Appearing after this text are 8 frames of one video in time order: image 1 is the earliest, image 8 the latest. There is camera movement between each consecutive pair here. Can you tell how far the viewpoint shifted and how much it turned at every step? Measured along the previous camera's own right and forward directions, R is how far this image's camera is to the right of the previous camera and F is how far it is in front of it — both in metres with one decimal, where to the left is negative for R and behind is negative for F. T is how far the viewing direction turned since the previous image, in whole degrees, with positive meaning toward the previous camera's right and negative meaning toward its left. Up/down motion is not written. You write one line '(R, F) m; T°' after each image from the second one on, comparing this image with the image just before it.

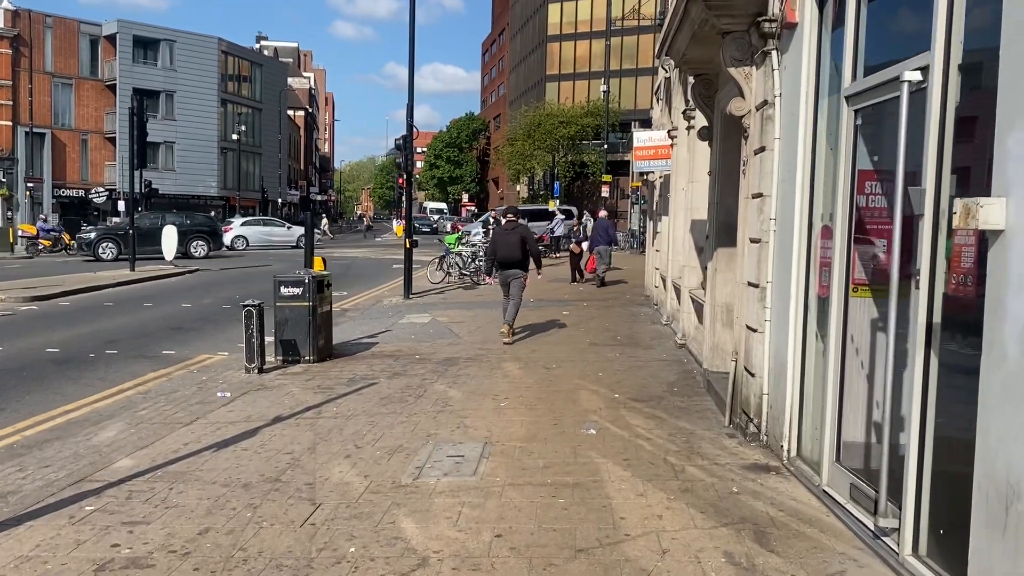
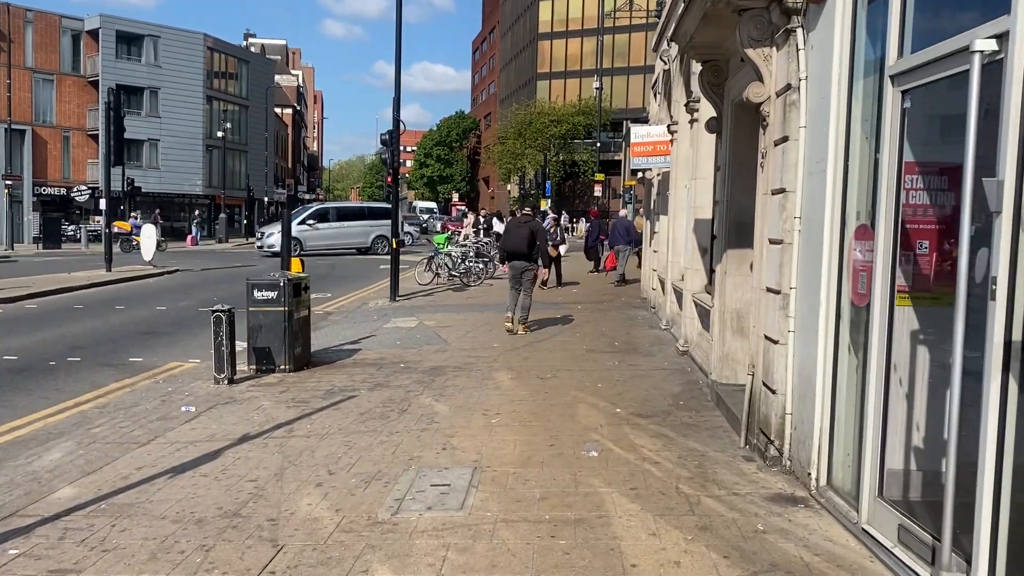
(0.0, +0.7) m; +1°
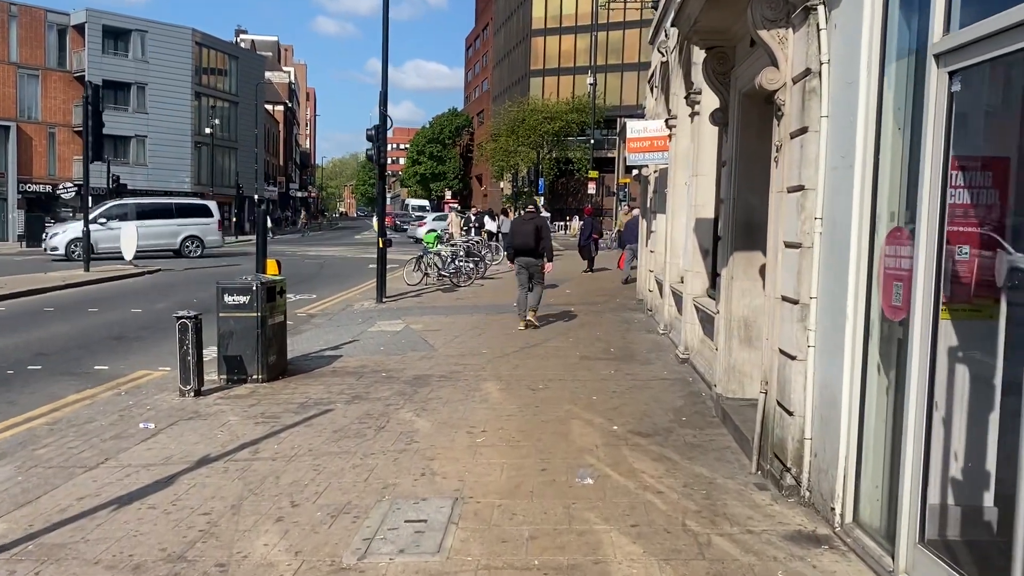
(0.0, +0.6) m; 0°
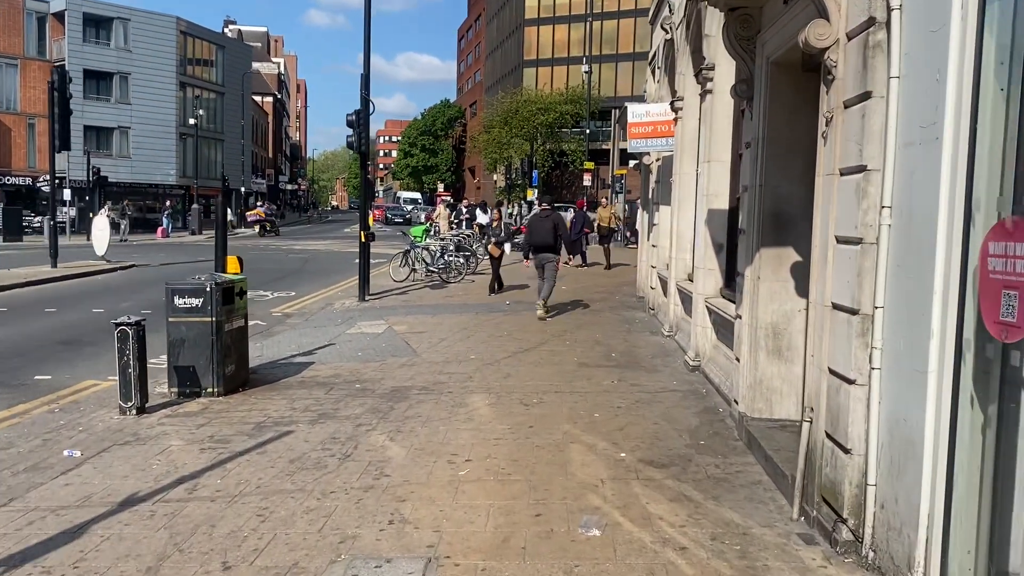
(0.0, +1.0) m; 0°
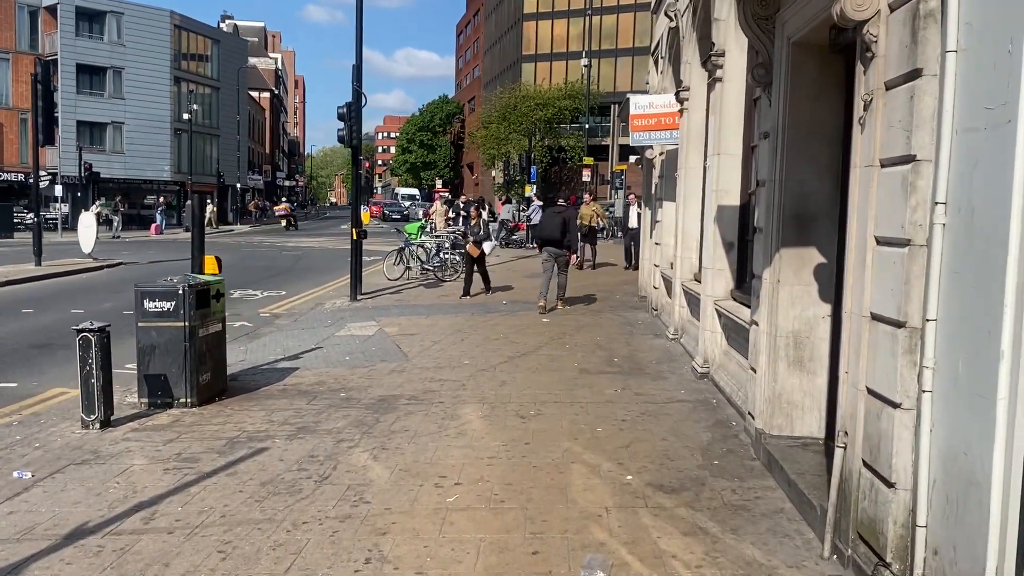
(0.0, +0.5) m; 0°
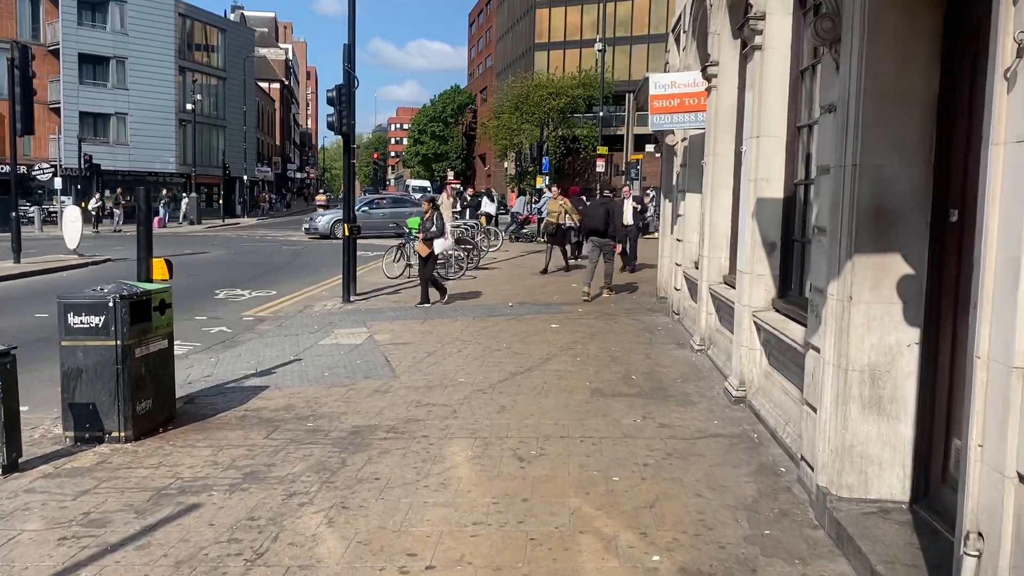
(+0.1, +1.2) m; -1°
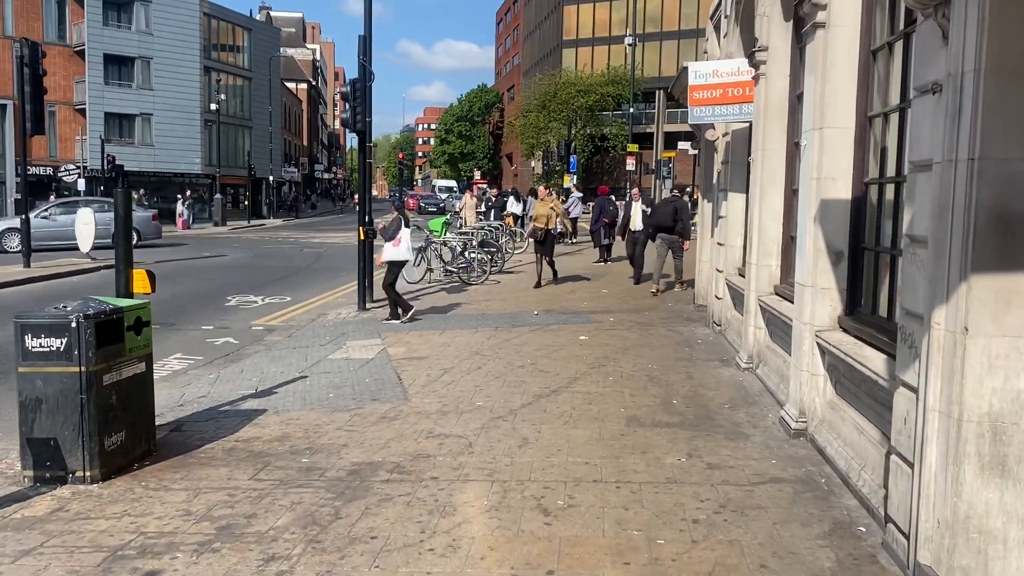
(0.0, +0.8) m; -2°
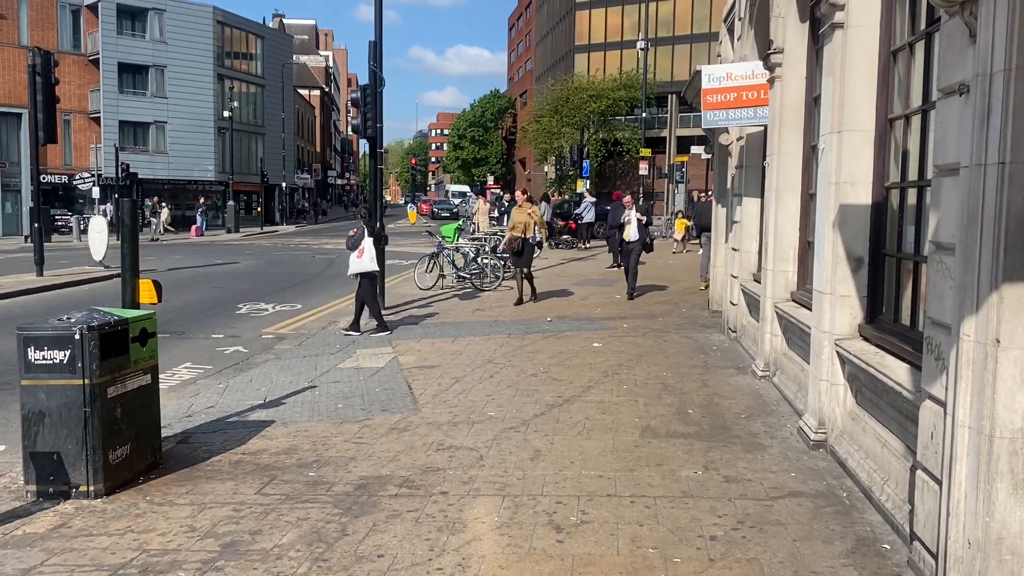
(0.0, +0.1) m; -1°
